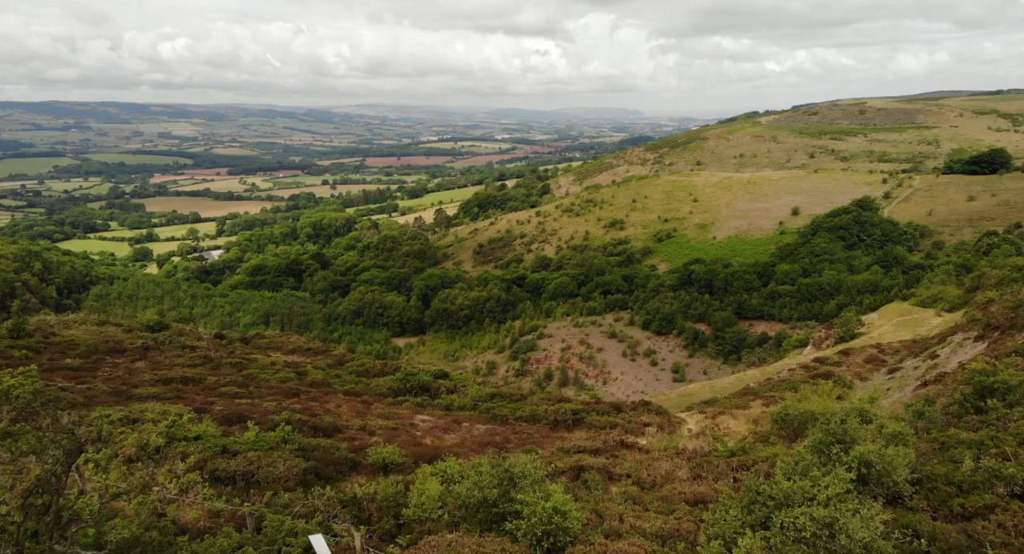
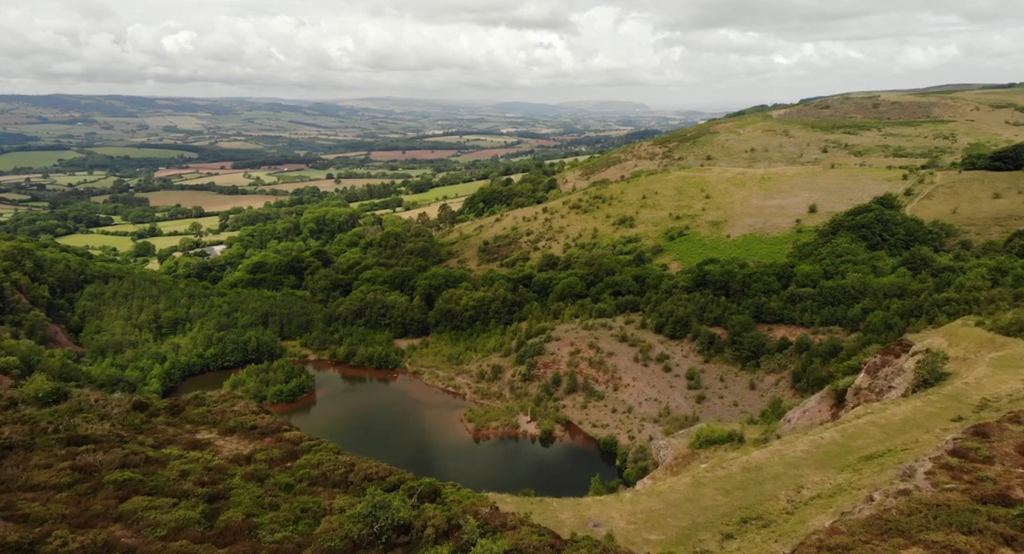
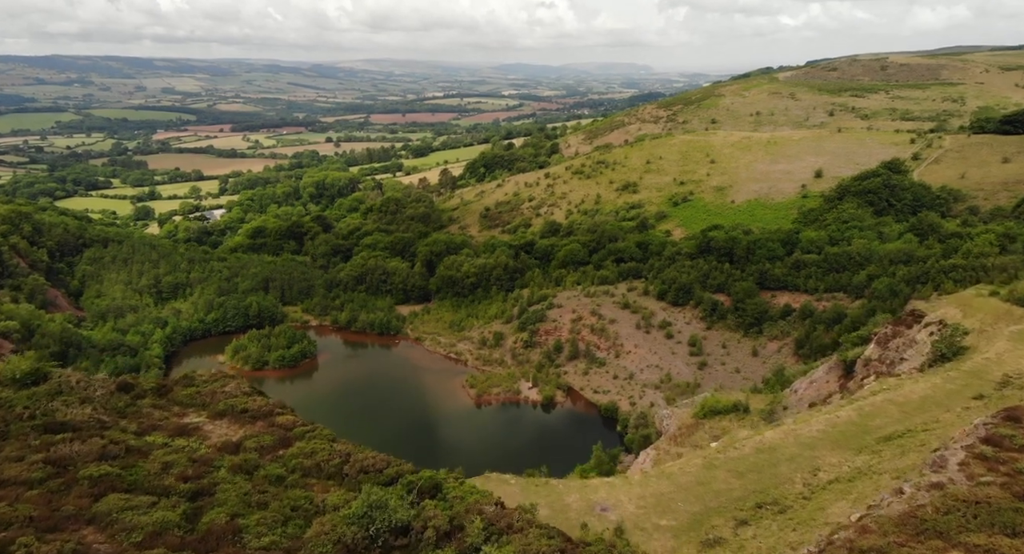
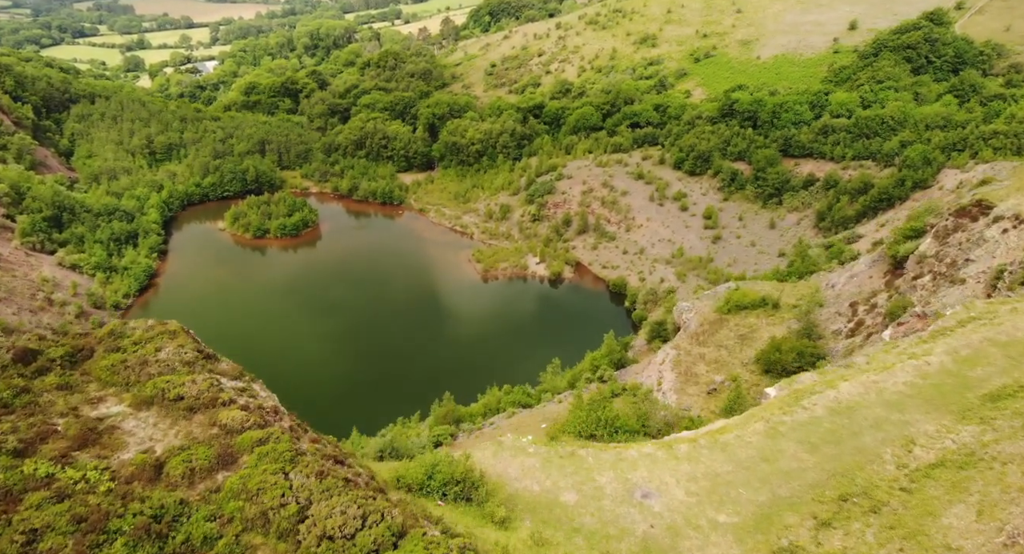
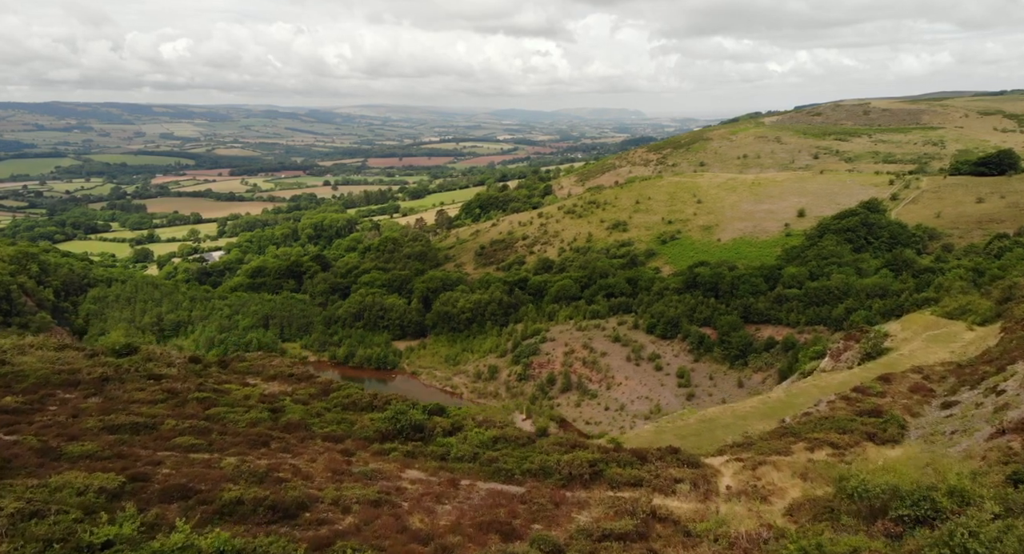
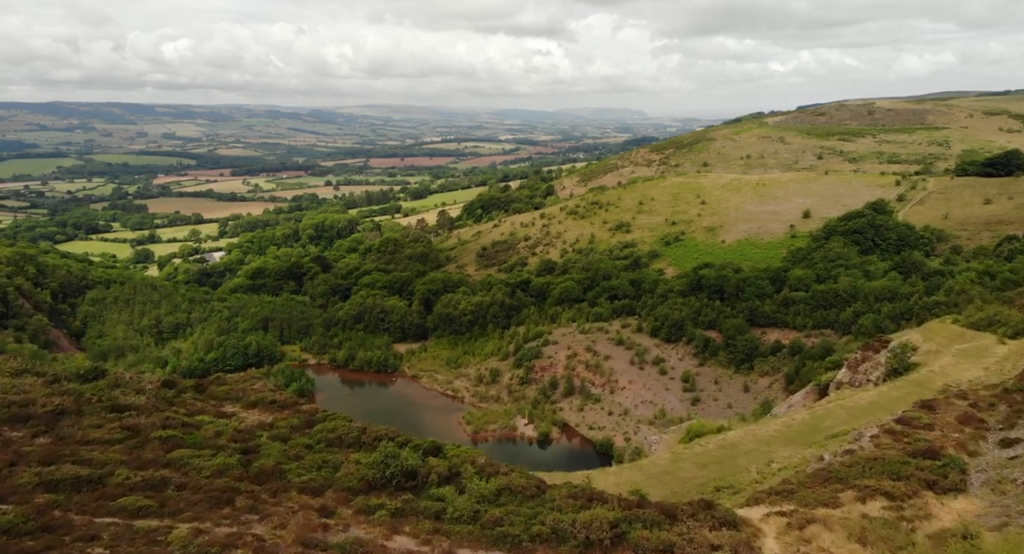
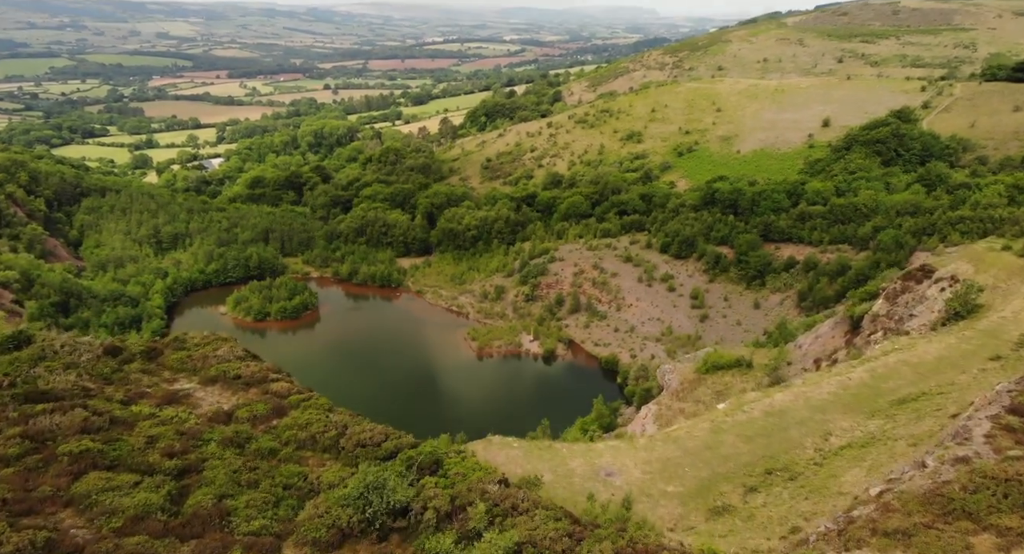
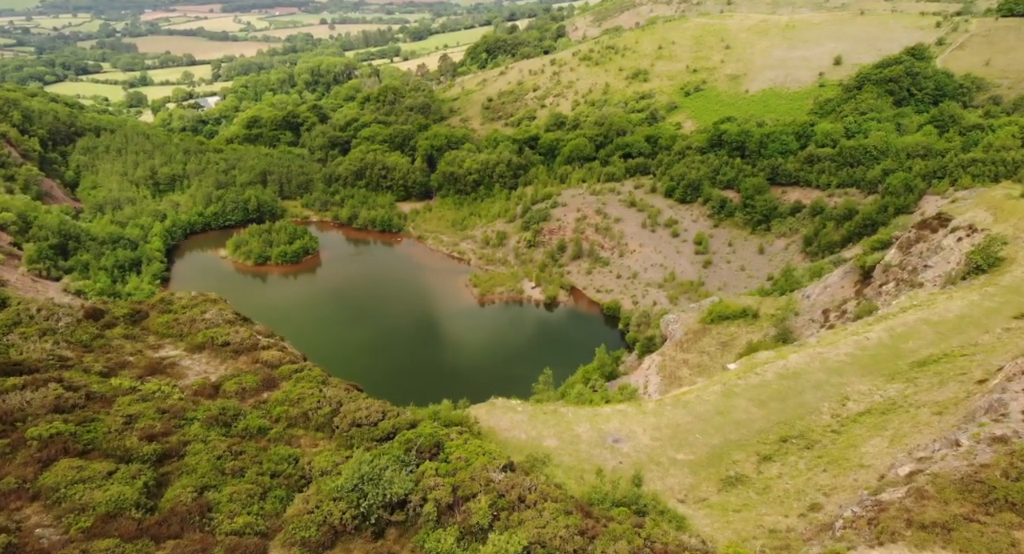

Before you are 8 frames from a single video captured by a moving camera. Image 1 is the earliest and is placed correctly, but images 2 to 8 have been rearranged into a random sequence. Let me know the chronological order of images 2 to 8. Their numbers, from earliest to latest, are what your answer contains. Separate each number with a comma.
5, 6, 2, 3, 7, 8, 4
